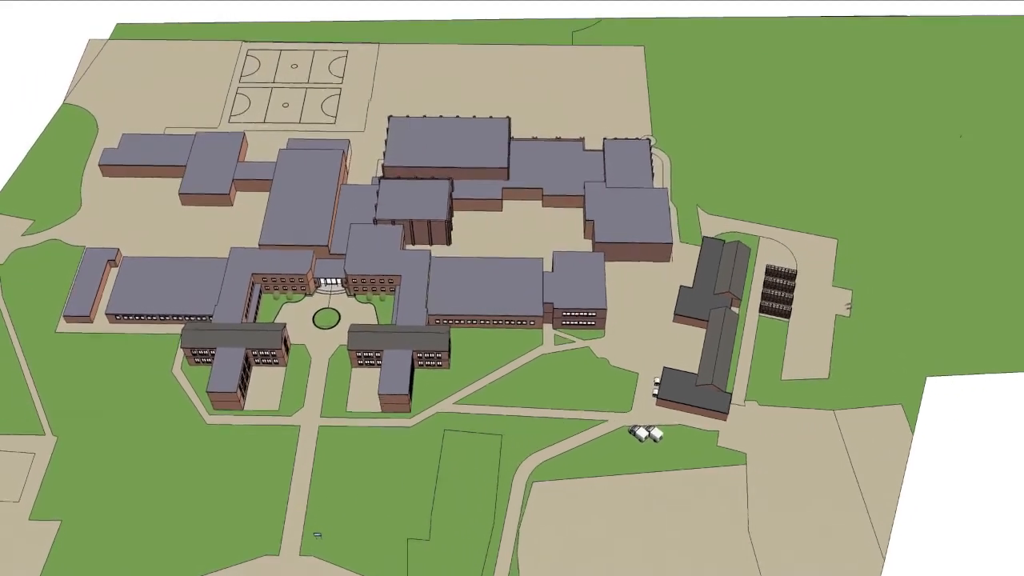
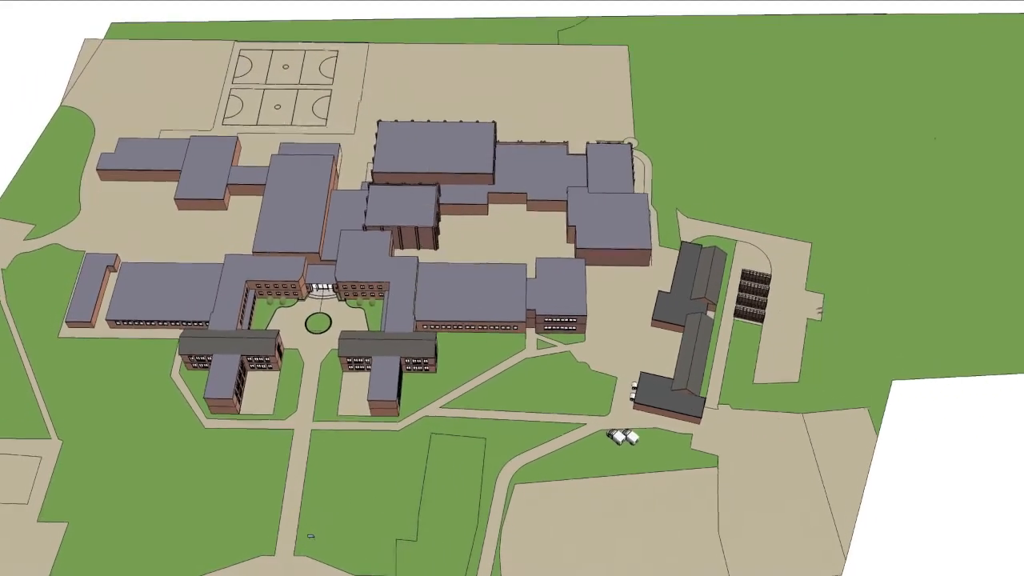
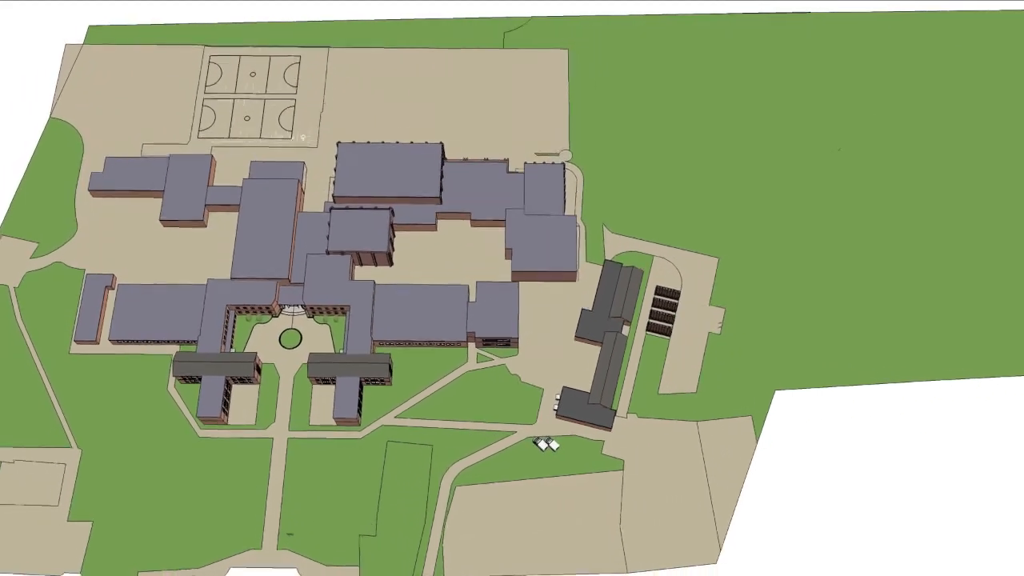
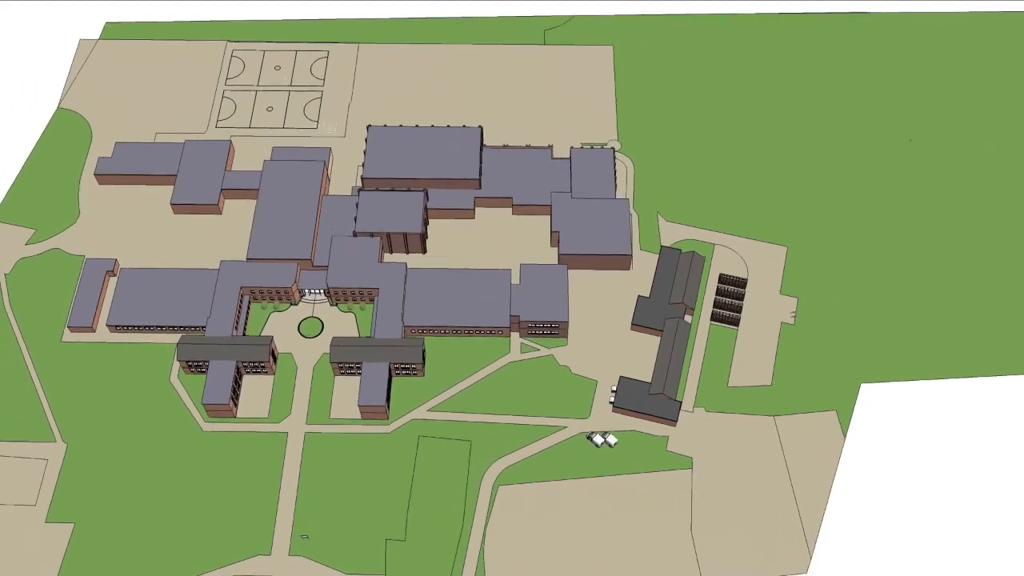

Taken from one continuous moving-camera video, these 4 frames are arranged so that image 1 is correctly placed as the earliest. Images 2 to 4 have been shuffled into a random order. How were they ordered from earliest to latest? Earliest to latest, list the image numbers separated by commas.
2, 4, 3
